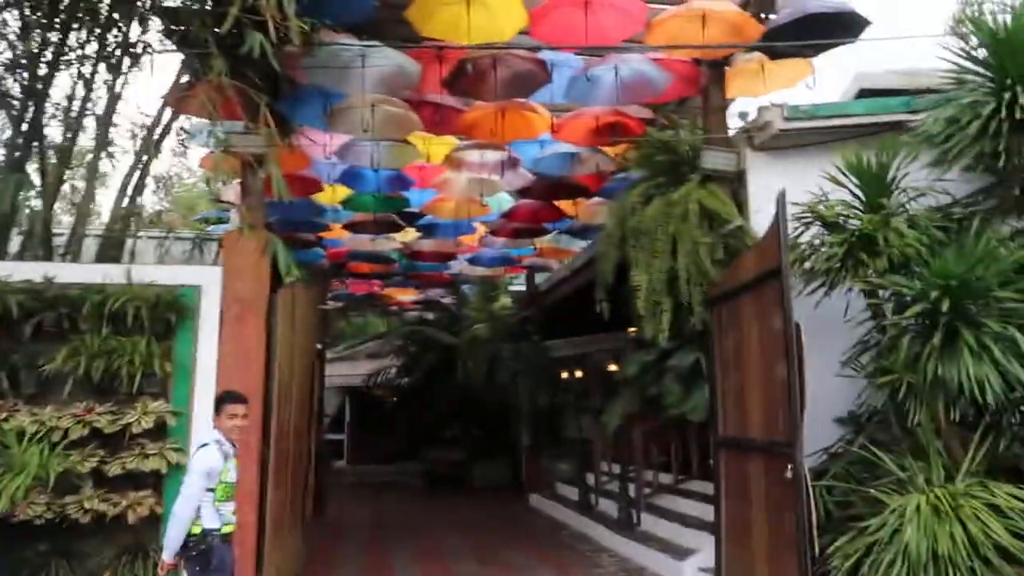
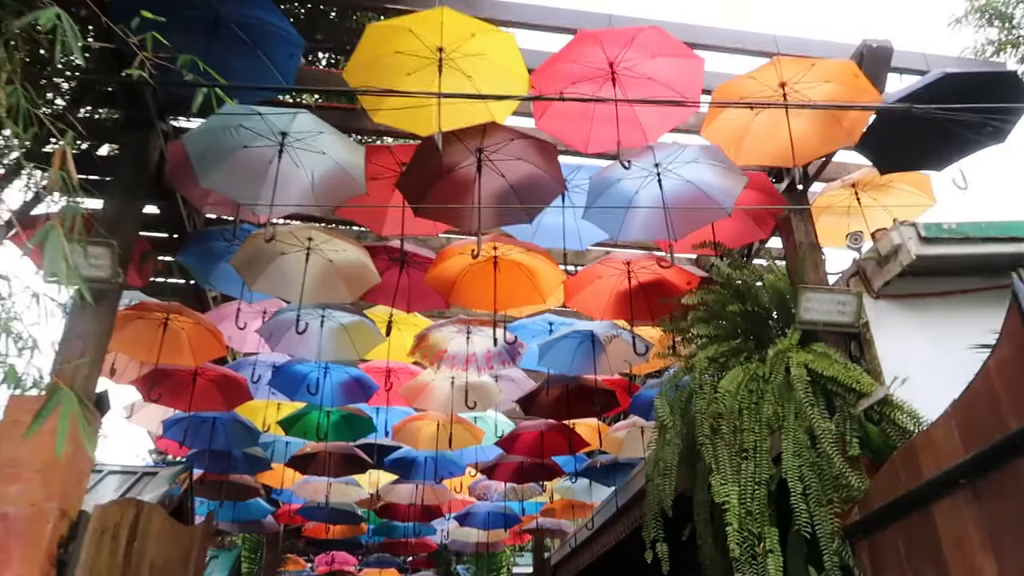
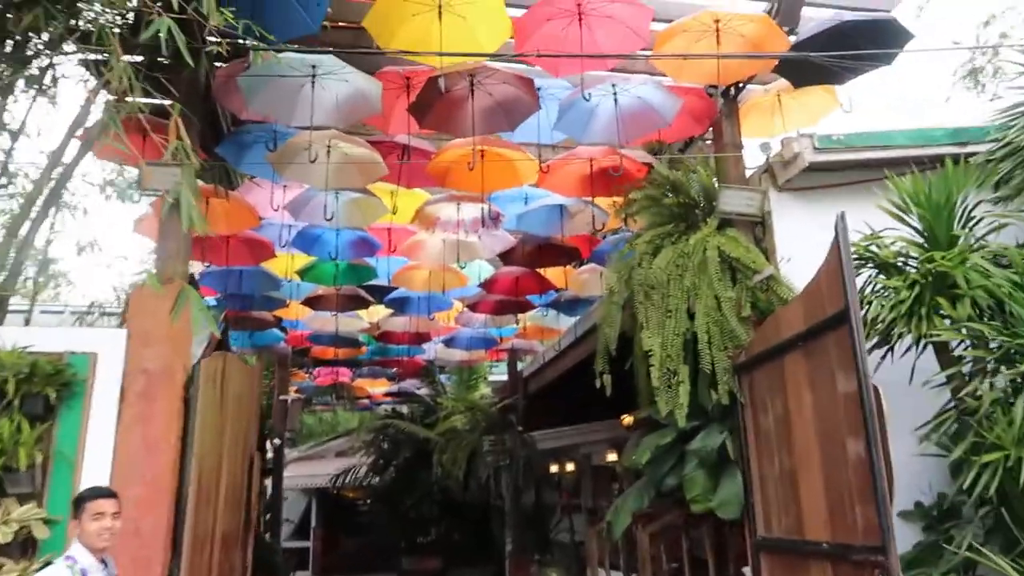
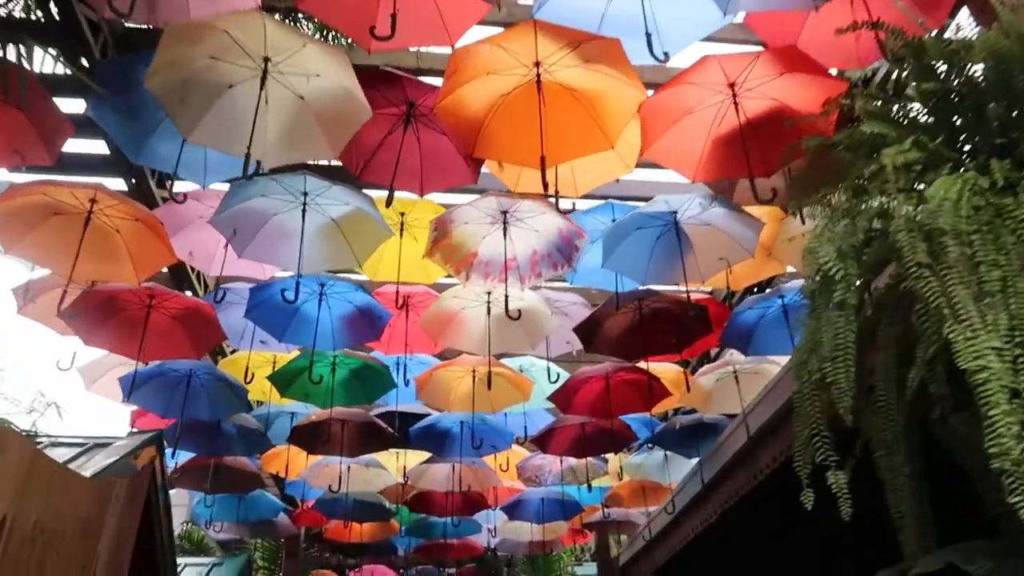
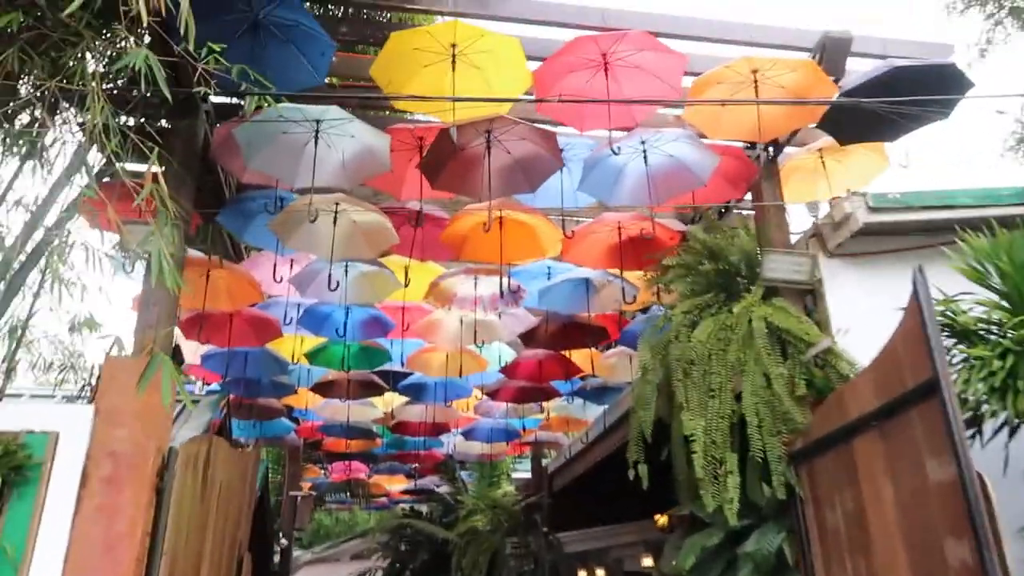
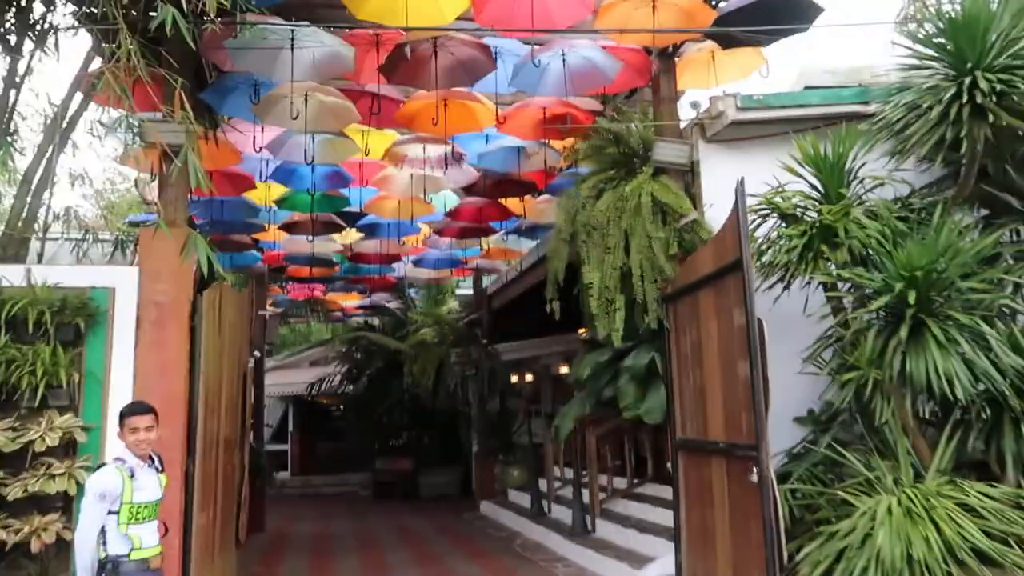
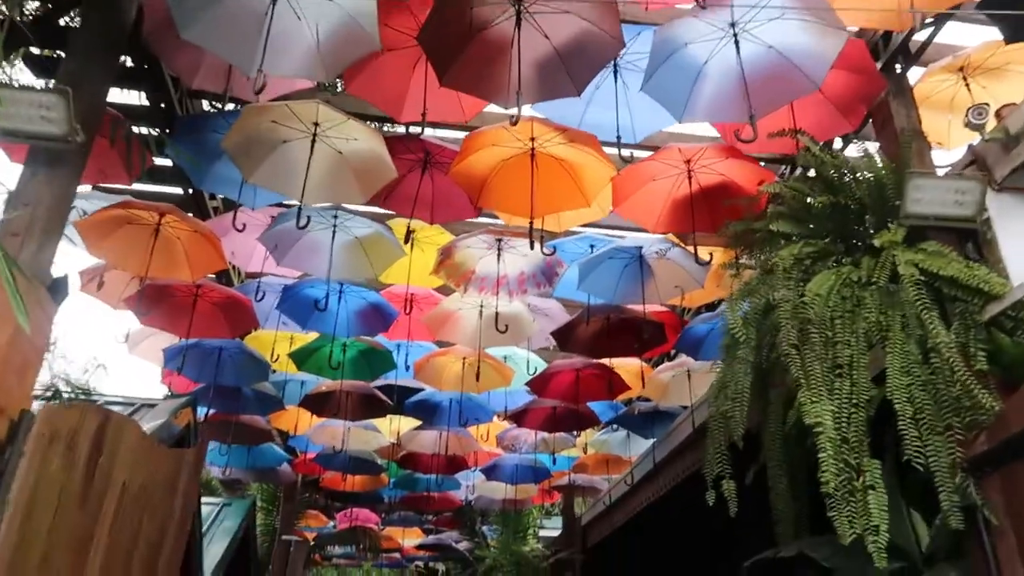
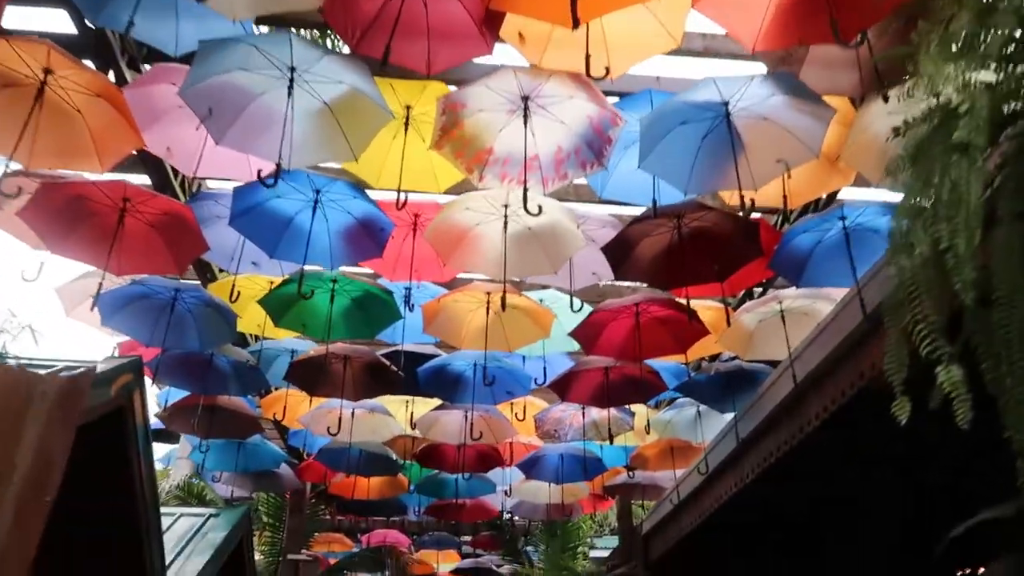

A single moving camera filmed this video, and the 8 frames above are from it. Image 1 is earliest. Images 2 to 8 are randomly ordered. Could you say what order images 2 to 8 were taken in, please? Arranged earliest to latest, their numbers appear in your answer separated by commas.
6, 3, 5, 2, 7, 4, 8
